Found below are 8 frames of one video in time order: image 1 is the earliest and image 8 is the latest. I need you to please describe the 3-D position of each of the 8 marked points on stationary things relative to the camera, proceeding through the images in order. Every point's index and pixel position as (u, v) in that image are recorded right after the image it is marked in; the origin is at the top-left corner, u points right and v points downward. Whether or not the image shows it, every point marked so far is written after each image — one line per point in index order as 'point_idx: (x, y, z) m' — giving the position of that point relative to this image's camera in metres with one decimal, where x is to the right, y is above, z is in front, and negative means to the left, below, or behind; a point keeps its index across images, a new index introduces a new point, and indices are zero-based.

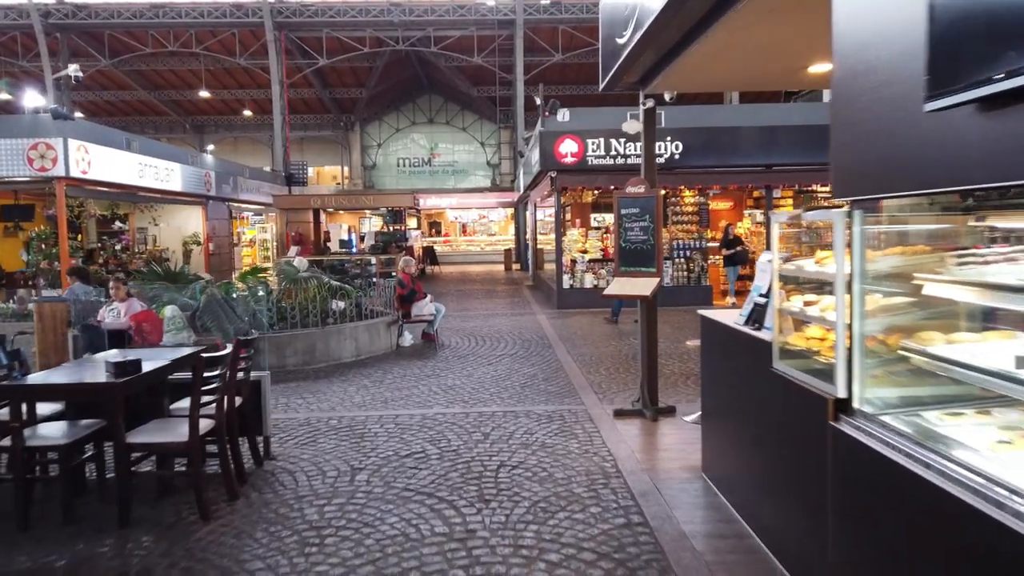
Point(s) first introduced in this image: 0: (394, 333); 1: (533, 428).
0: (-1.6, -0.6, +10.3) m
1: (+0.2, -1.1, +6.0) m
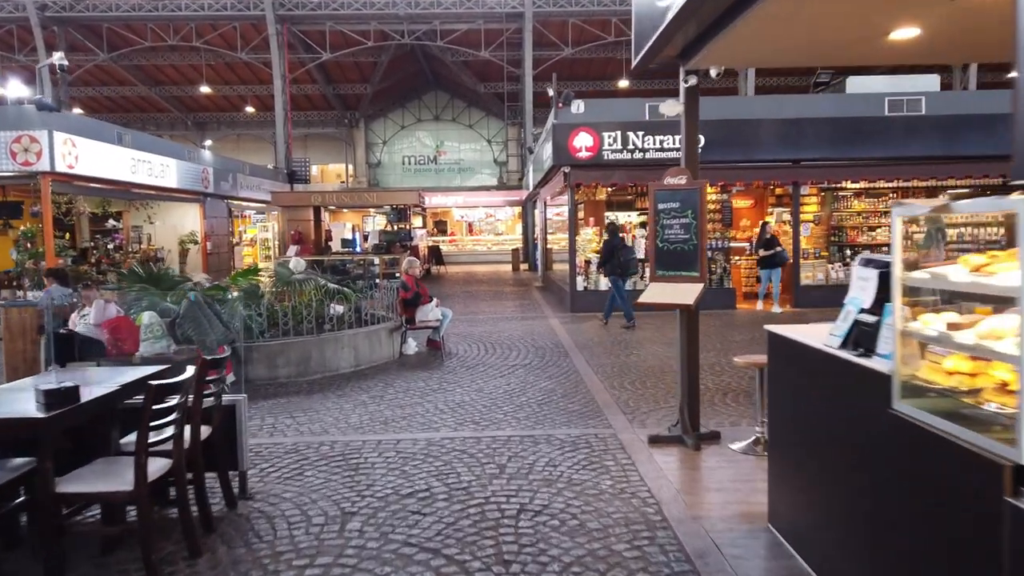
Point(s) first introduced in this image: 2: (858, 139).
0: (-1.4, -0.6, +9.4) m
1: (+0.3, -1.2, +5.1) m
2: (+6.2, +2.7, +13.6) m
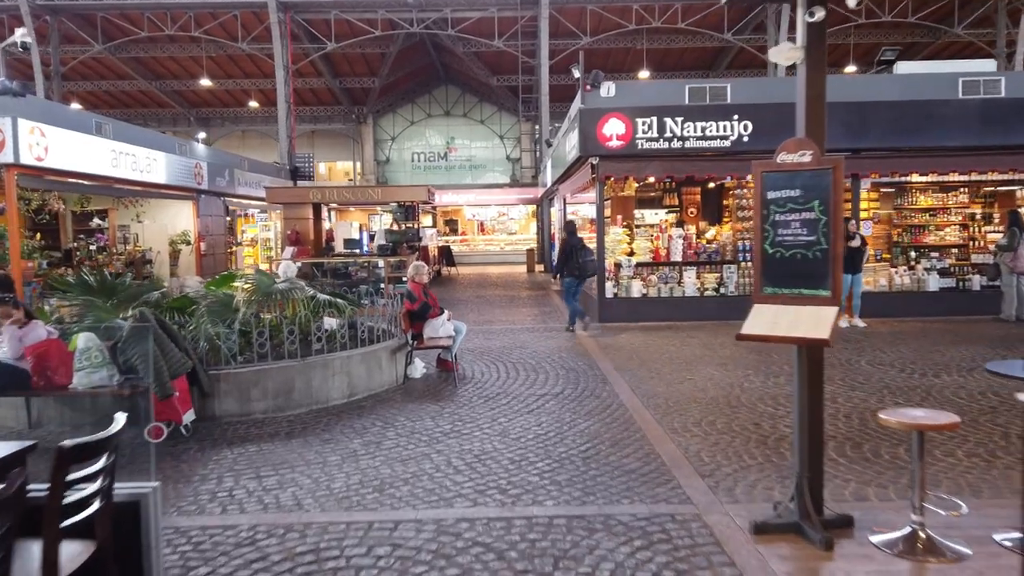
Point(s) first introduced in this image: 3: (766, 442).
0: (-1.2, -0.8, +7.9) m
1: (+0.5, -1.3, +3.5) m
2: (+6.6, +2.6, +11.9) m
3: (+1.8, -1.1, +5.5) m
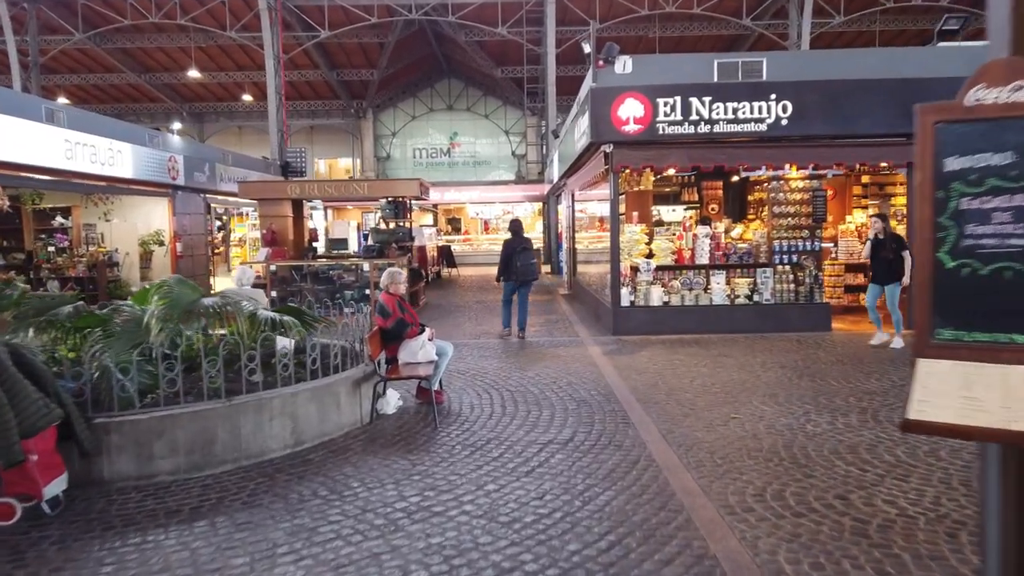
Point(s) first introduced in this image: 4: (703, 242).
0: (-1.2, -0.9, +6.2) m
1: (+0.4, -1.4, +1.9) m
2: (+6.6, +2.5, +10.2) m
3: (+1.8, -1.2, +3.8) m
4: (+2.8, +0.7, +11.2) m
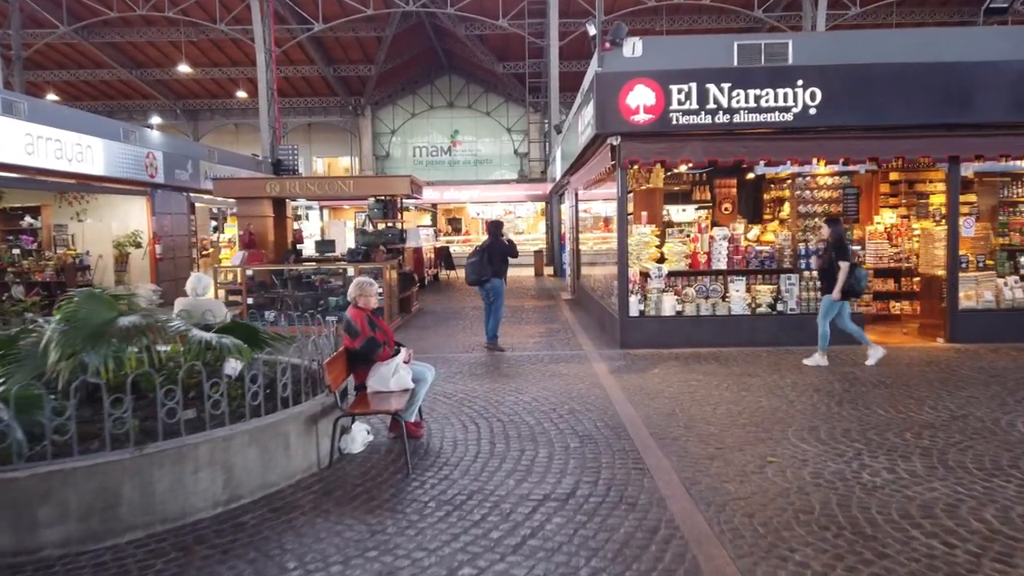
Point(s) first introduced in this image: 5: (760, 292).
0: (-1.3, -1.0, +5.1) m
1: (+0.4, -1.5, +0.8) m
2: (+6.5, +2.4, +9.1) m
3: (+1.7, -1.3, +2.7) m
4: (+2.8, +0.6, +10.1) m
5: (+3.3, -0.1, +9.9) m
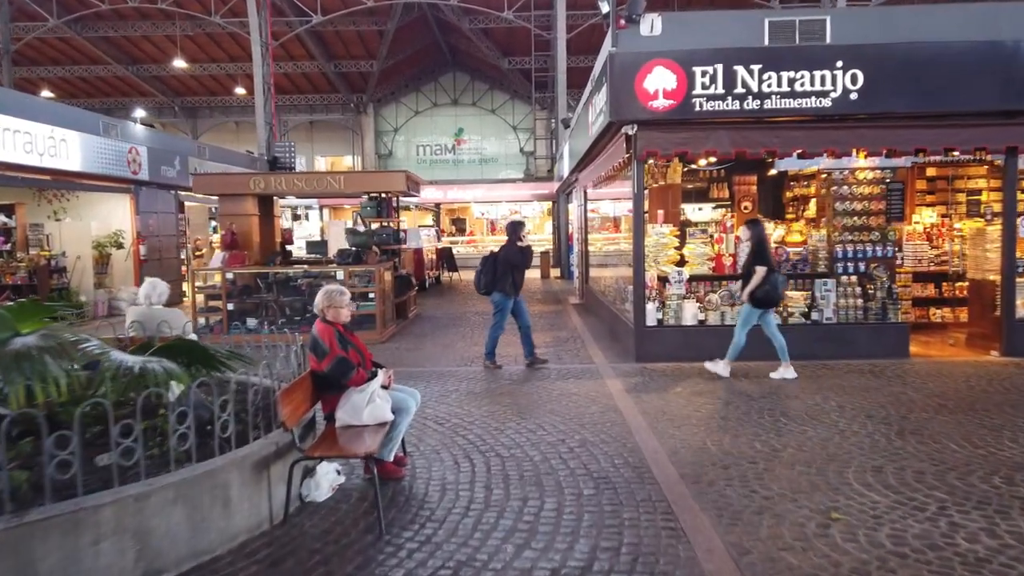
0: (-1.3, -1.0, +4.2) m
1: (+0.3, -1.6, -0.2) m
2: (+6.6, +2.3, +8.1) m
3: (+1.7, -1.4, +1.7) m
4: (+2.8, +0.5, +9.1) m
5: (+3.3, -0.1, +8.9) m
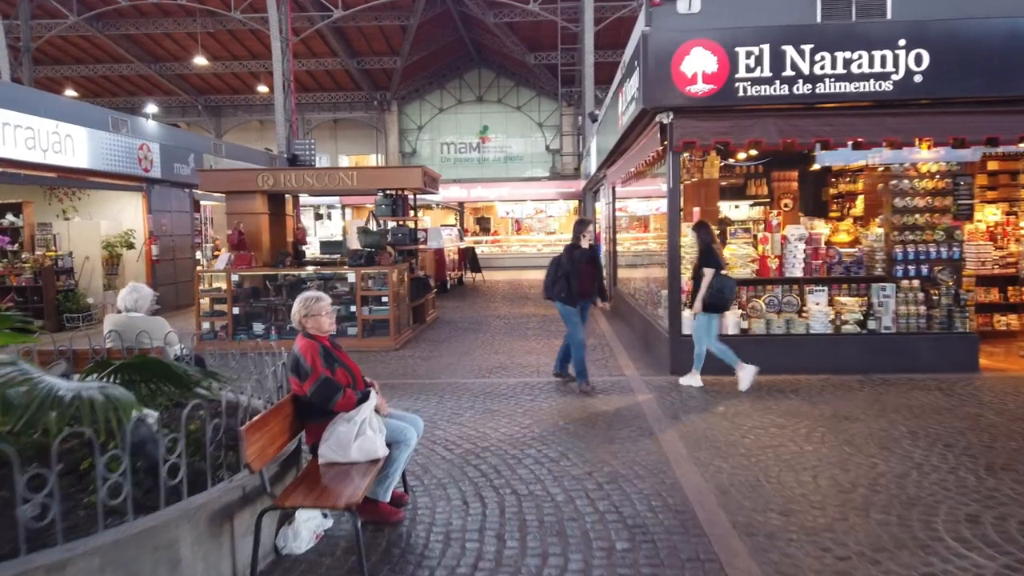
0: (-1.2, -1.1, +3.4) m
1: (+0.2, -1.6, -1.0) m
2: (+6.8, +2.2, +7.1) m
3: (+1.7, -1.5, +0.9) m
4: (+3.1, +0.4, +8.2) m
5: (+3.5, -0.2, +8.0) m
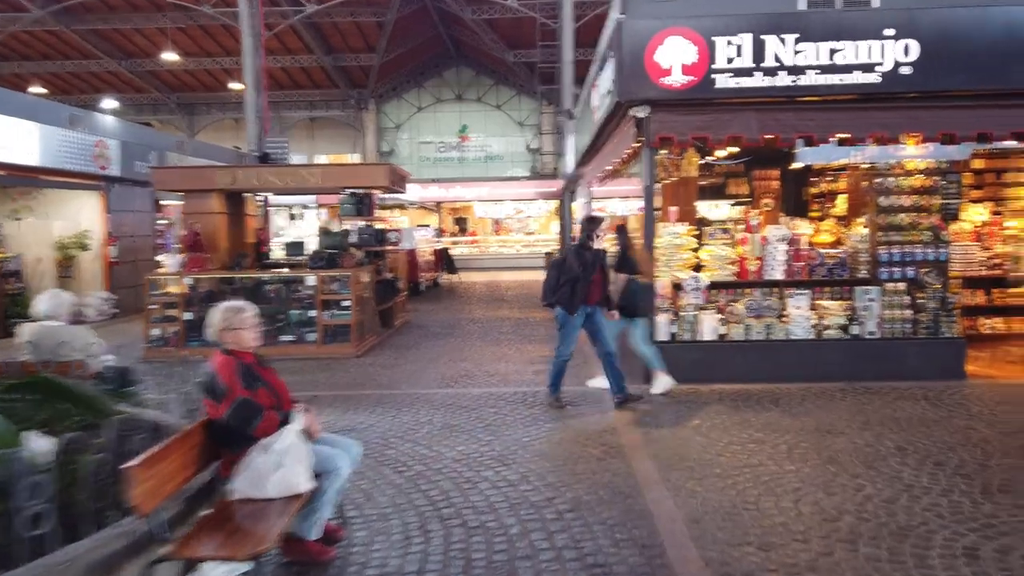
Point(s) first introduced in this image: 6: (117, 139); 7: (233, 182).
0: (-1.4, -1.1, +2.9) m
1: (+0.1, -1.7, -1.4) m
2: (+6.4, +2.2, +6.7) m
3: (+1.5, -1.5, +0.4) m
4: (+2.7, +0.4, +7.8) m
5: (+3.2, -0.2, +7.6) m
6: (-7.7, +2.9, +14.7) m
7: (-4.0, +1.5, +10.9) m
